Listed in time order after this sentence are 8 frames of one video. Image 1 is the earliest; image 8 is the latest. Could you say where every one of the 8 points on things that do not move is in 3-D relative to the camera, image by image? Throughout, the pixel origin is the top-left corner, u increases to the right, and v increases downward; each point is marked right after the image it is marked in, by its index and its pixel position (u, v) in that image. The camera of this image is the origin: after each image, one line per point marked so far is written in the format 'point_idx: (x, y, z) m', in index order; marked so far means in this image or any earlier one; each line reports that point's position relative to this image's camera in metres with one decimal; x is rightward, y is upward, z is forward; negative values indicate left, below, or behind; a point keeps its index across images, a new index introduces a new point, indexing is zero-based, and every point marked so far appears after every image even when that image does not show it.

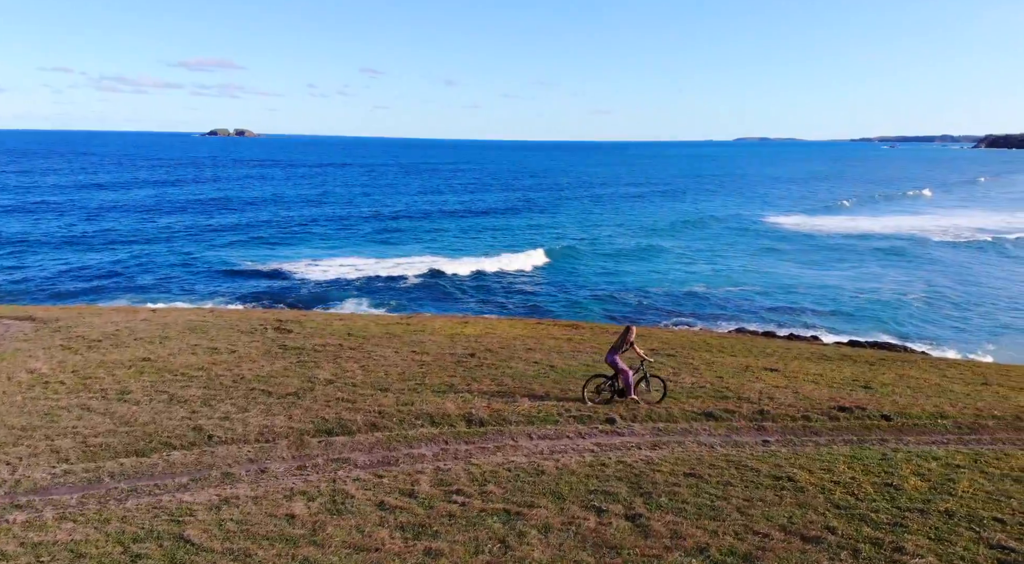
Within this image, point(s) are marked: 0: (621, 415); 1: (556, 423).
0: (+2.3, -2.7, +13.6) m
1: (+1.0, -2.8, +13.3) m
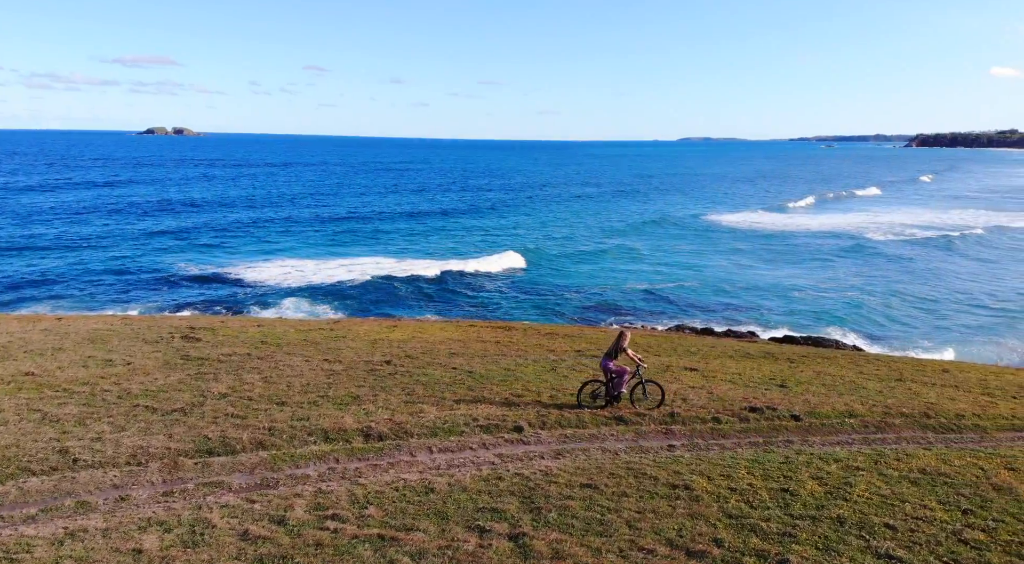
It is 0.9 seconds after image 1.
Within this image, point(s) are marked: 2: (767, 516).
0: (+0.4, -2.7, +13.1) m
1: (-0.9, -2.8, +12.6) m
2: (+3.4, -3.1, +9.2) m
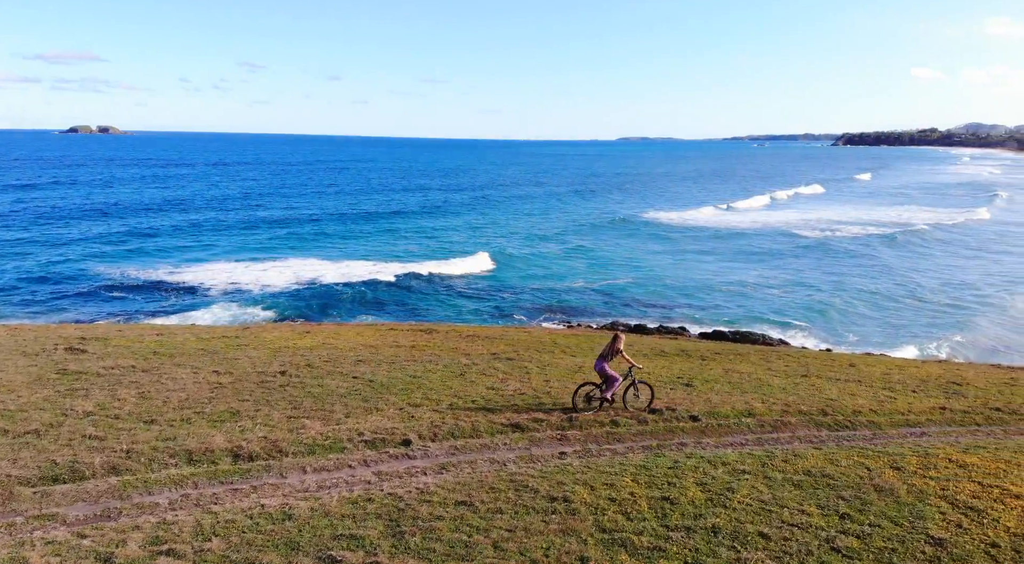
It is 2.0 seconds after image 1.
0: (-1.6, -2.7, +12.3) m
1: (-2.9, -2.9, +11.8) m
2: (+1.6, -3.1, +8.7) m
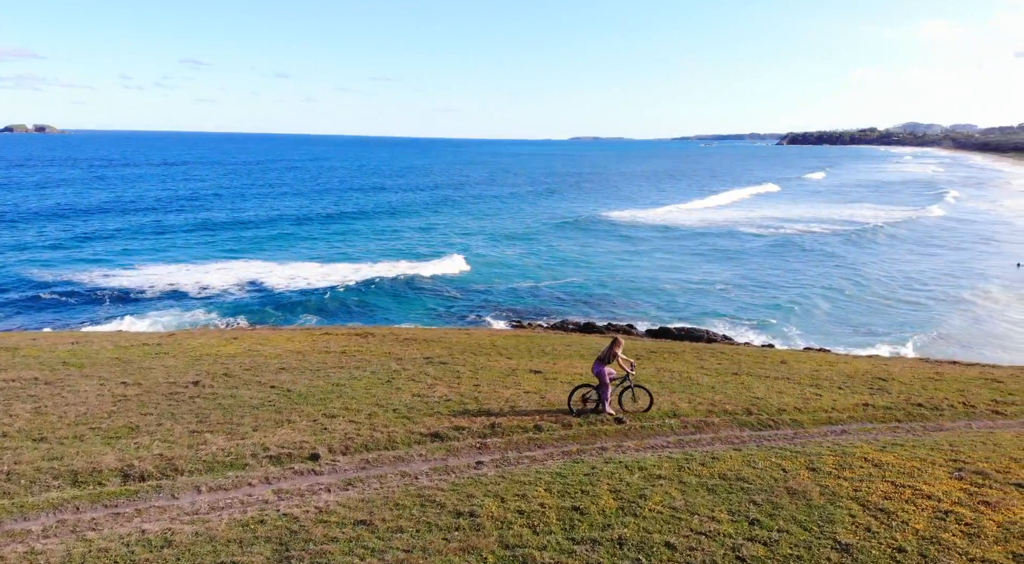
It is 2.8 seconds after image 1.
0: (-3.1, -2.8, +11.7) m
1: (-4.3, -3.0, +11.1) m
2: (+0.4, -3.2, +8.3) m
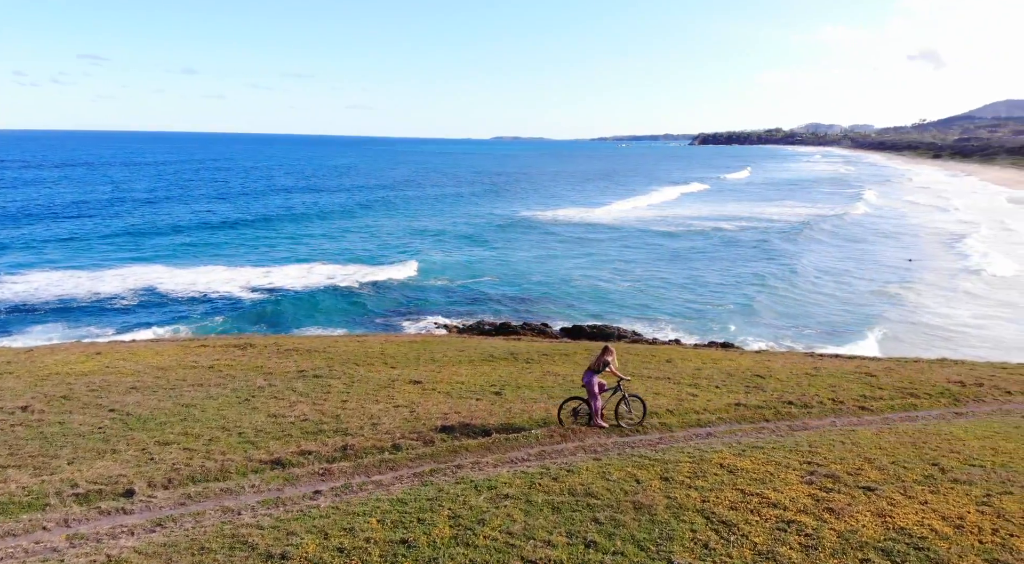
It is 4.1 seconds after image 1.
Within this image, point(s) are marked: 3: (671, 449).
0: (-5.5, -3.0, +10.6) m
1: (-6.7, -3.2, +9.8) m
2: (-1.7, -3.3, +7.5) m
3: (+2.7, -2.8, +11.5) m
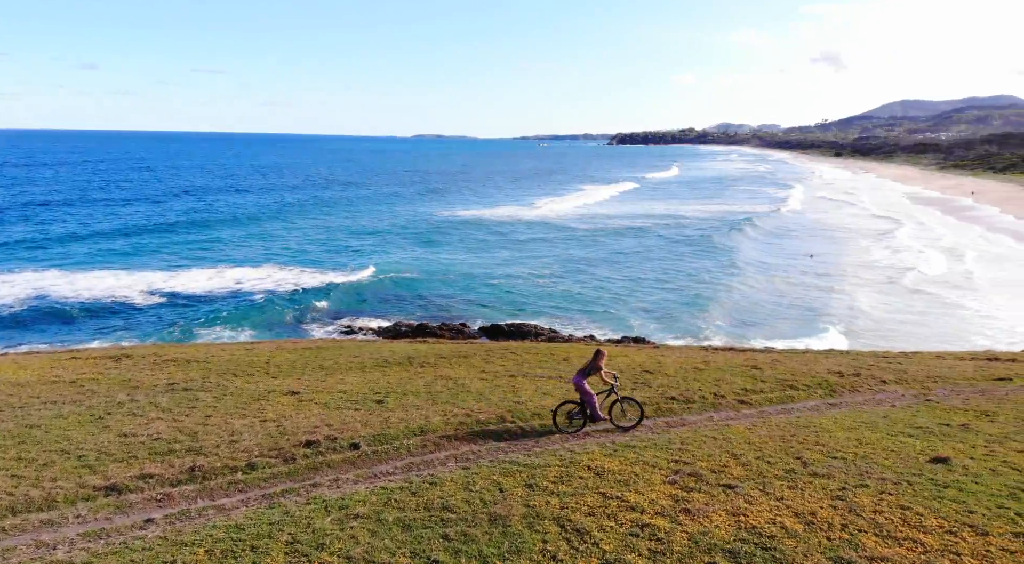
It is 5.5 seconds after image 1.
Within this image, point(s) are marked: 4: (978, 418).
0: (-7.5, -3.2, +9.4) m
1: (-8.6, -3.4, +8.6) m
2: (-3.4, -3.4, +6.7) m
3: (+0.5, -2.8, +11.2) m
4: (+8.9, -2.6, +13.1) m
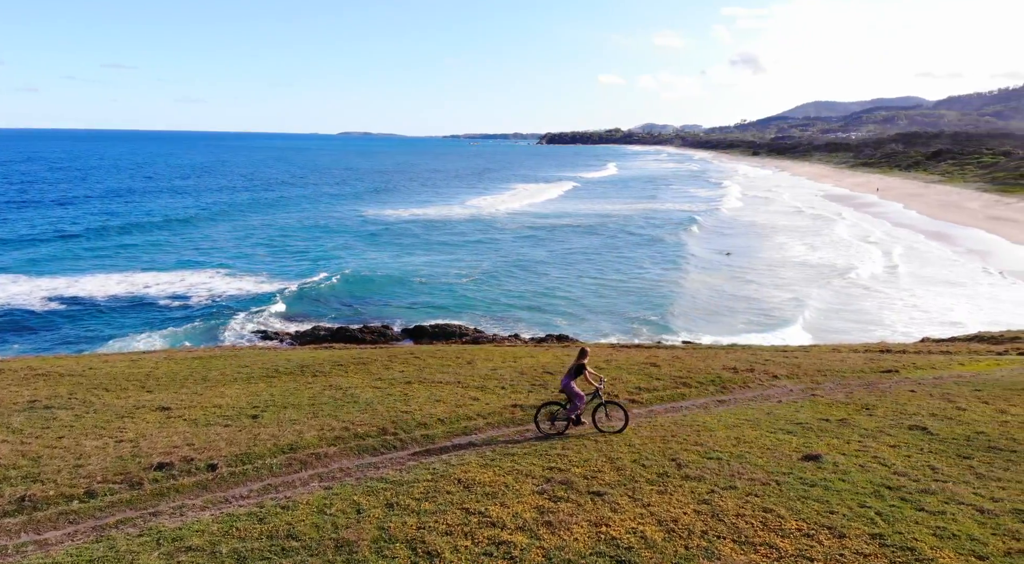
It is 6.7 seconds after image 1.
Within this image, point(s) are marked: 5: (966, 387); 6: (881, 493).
0: (-9.3, -3.4, +8.2) m
1: (-10.3, -3.6, +7.3) m
2: (-4.9, -3.5, +5.9) m
3: (-1.5, -2.9, +10.7) m
4: (+6.7, -2.5, +13.3) m
5: (+10.5, -2.4, +15.9) m
6: (+5.0, -2.8, +9.2) m
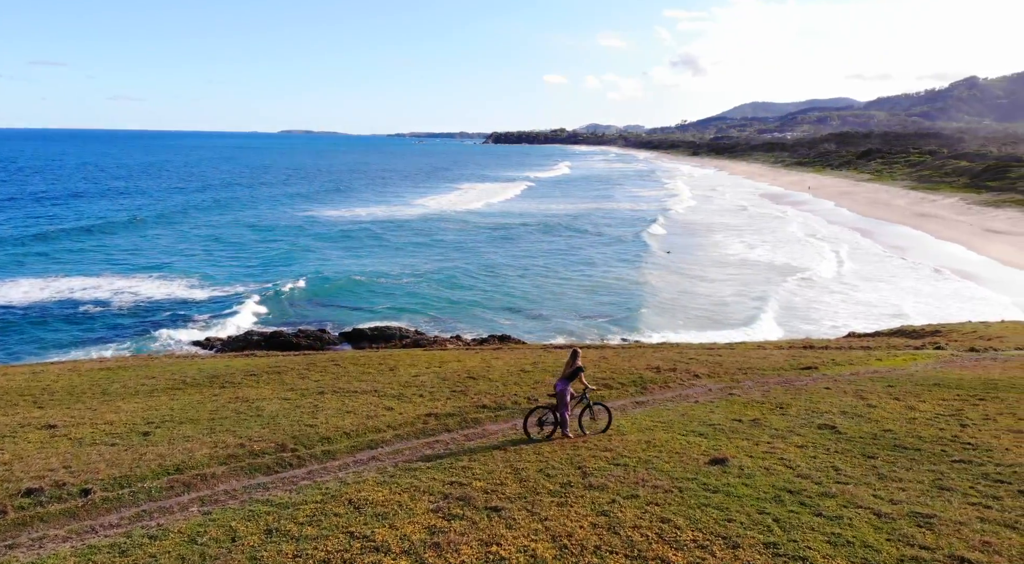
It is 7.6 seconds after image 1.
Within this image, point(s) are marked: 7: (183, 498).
0: (-10.6, -3.6, +7.1) m
1: (-11.5, -3.8, +6.1) m
2: (-6.1, -3.7, +5.1) m
3: (-2.9, -3.0, +10.1) m
4: (+5.0, -2.5, +13.3) m
5: (+8.6, -2.4, +16.1) m
6: (+3.6, -2.9, +9.1) m
7: (-4.7, -3.1, +9.8) m
